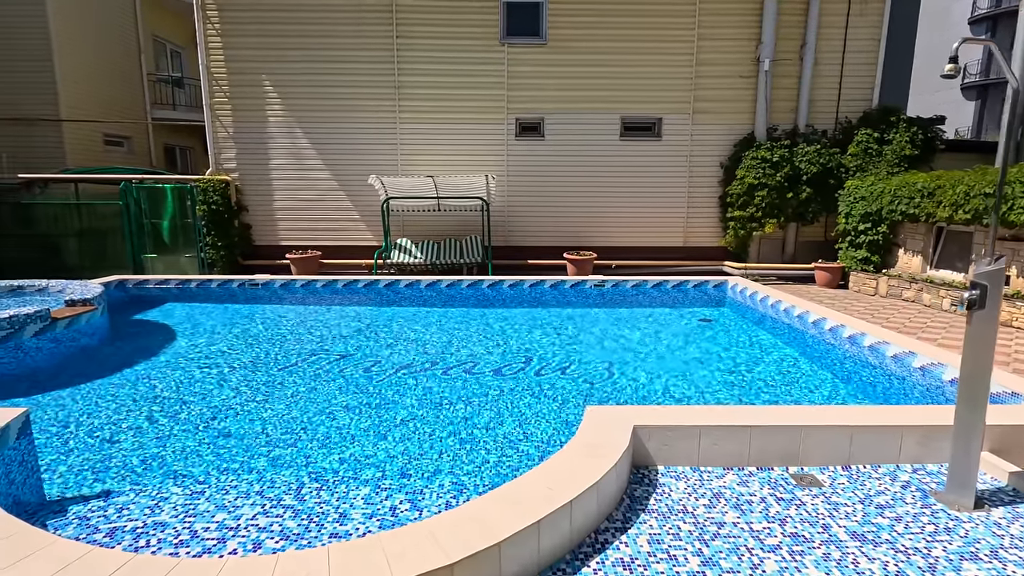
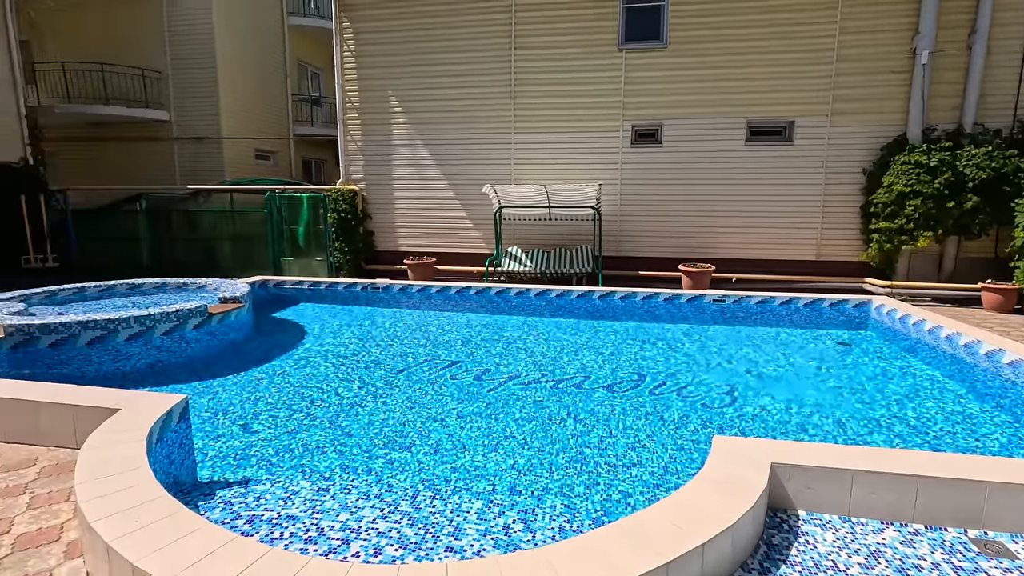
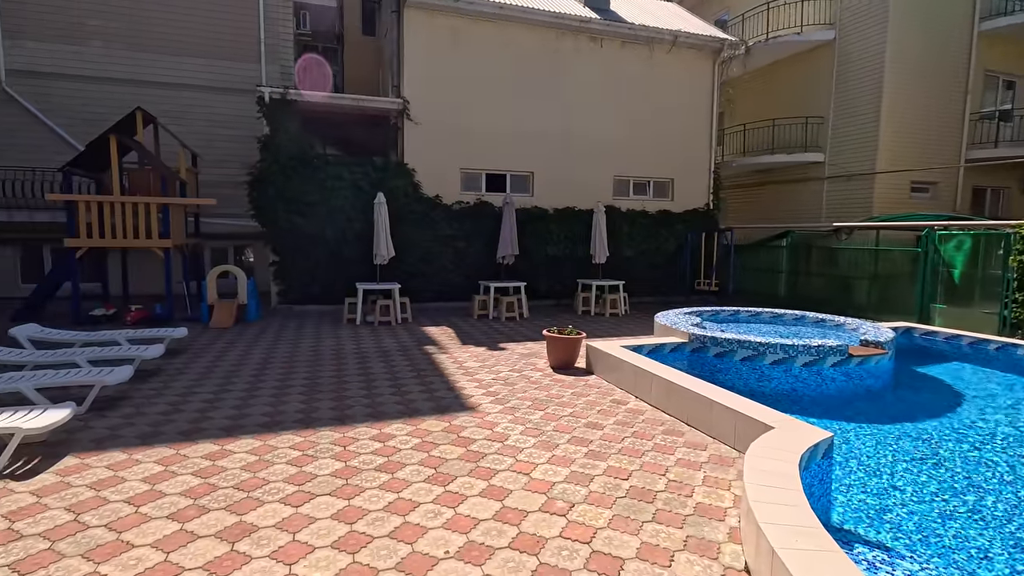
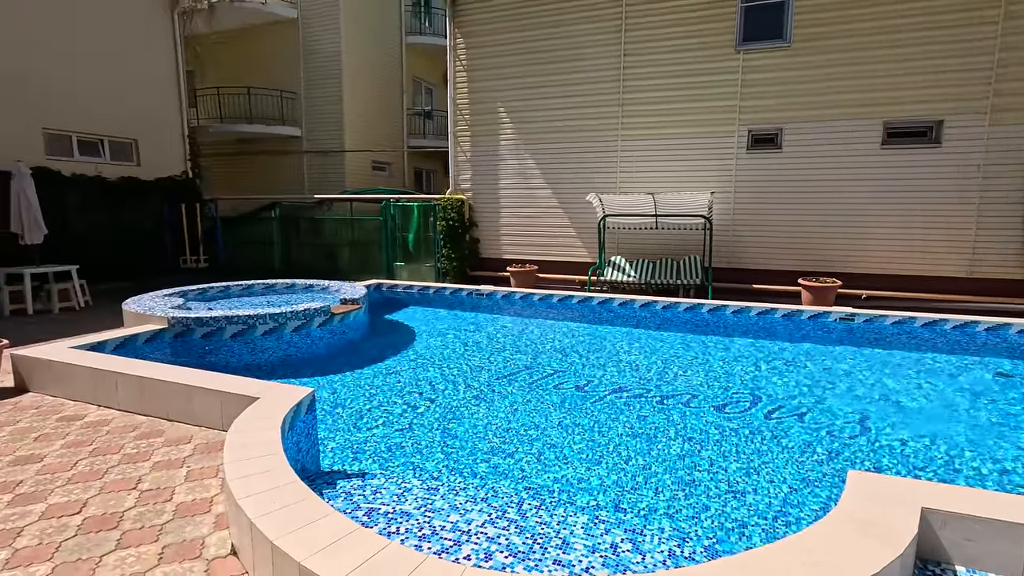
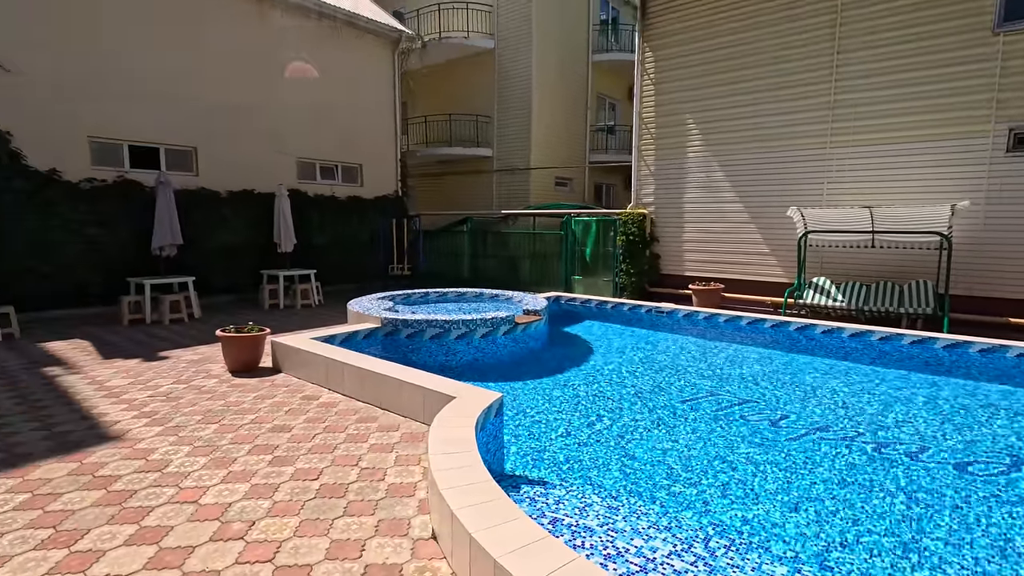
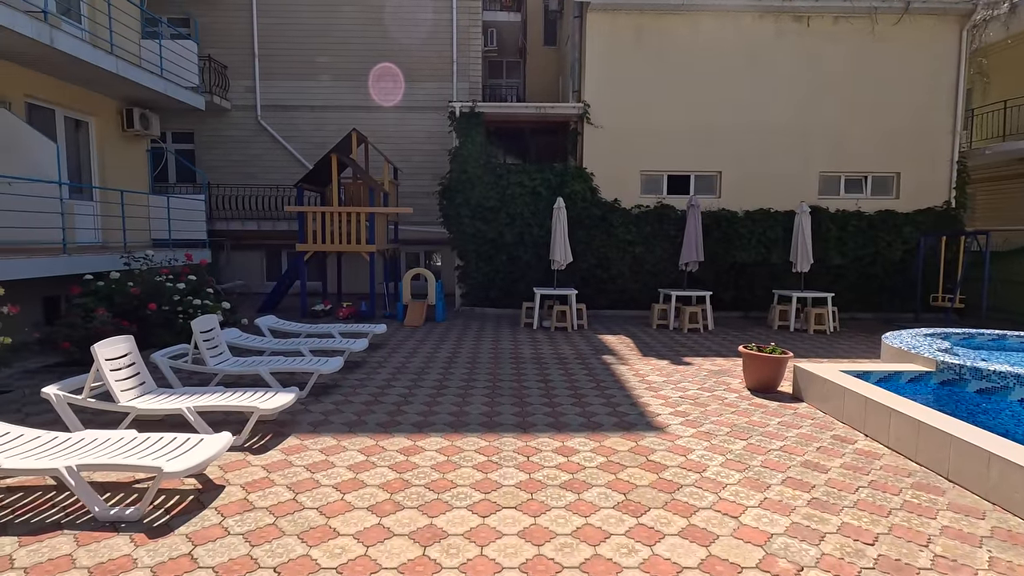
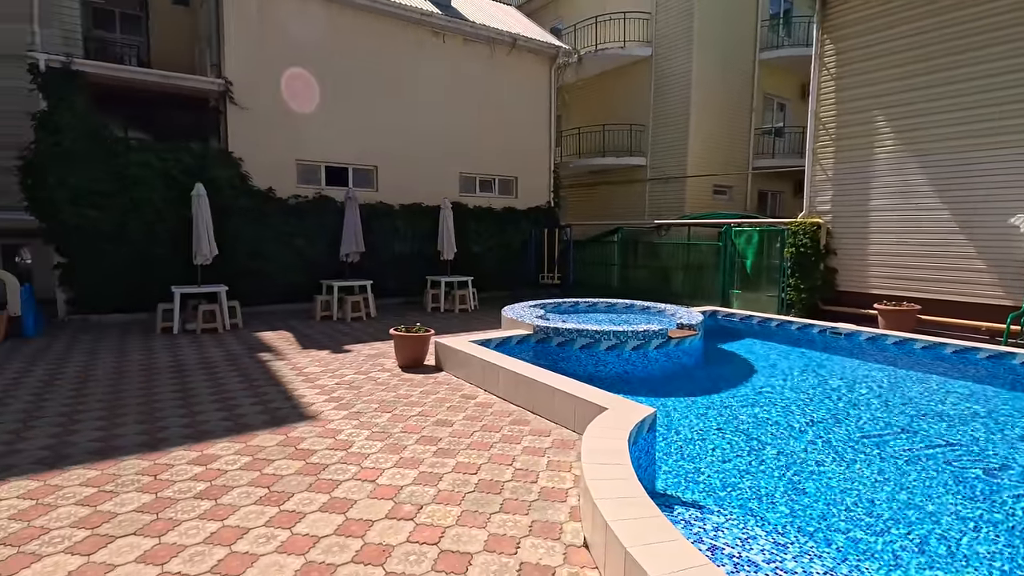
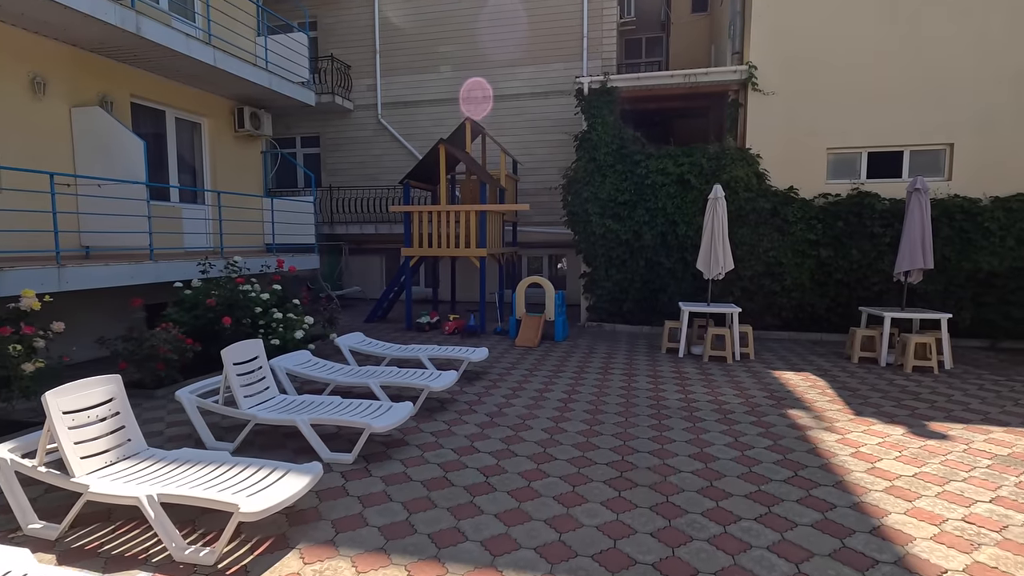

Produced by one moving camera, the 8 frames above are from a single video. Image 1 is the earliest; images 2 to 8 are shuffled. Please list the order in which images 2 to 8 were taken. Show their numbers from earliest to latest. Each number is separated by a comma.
2, 4, 5, 7, 3, 6, 8
